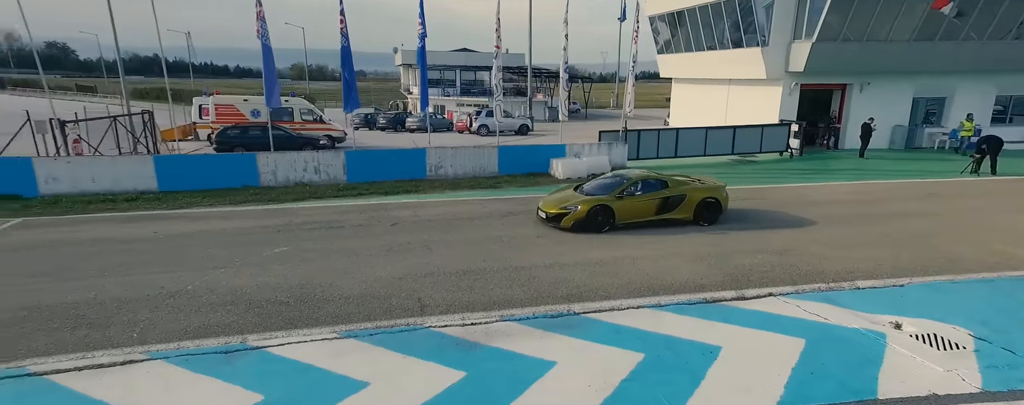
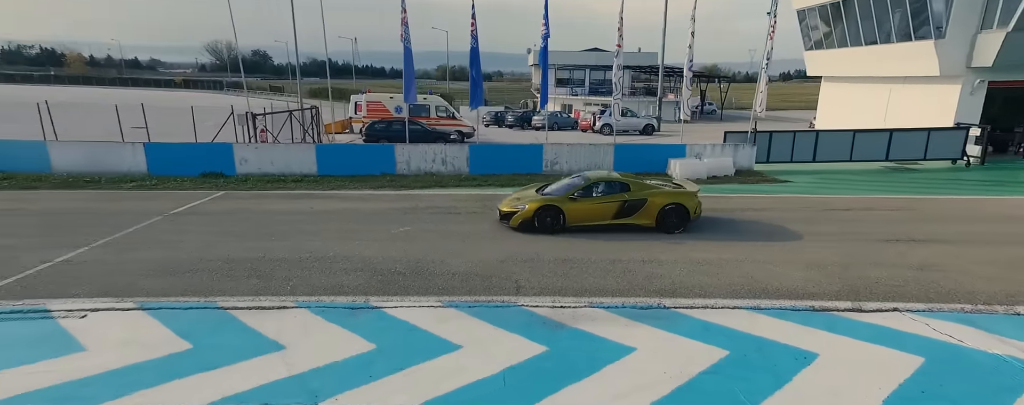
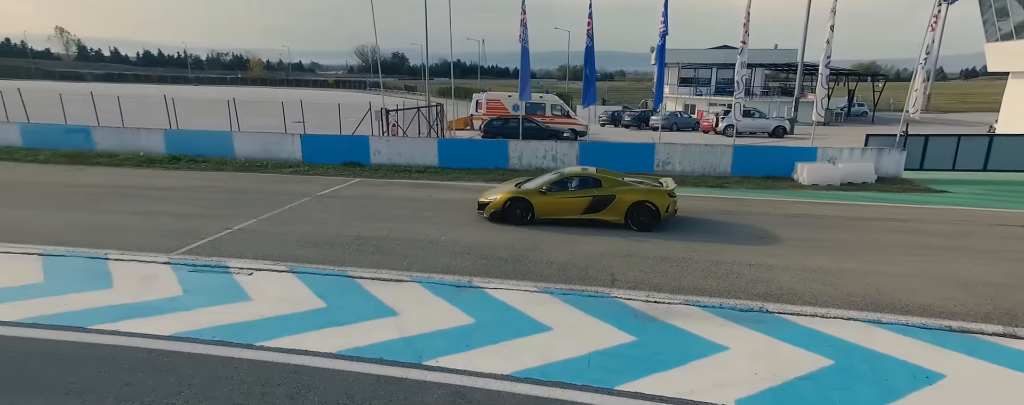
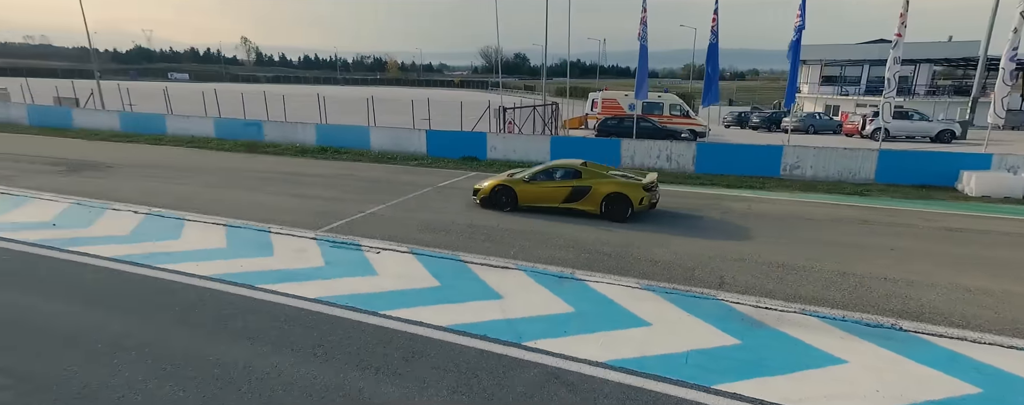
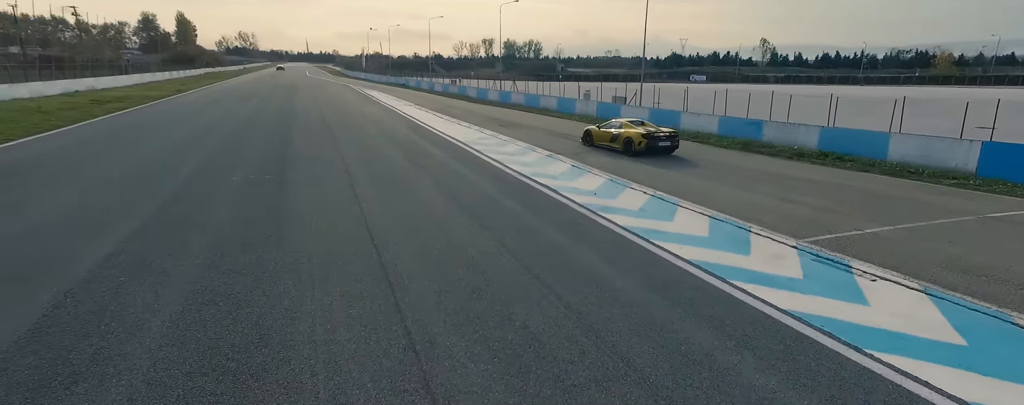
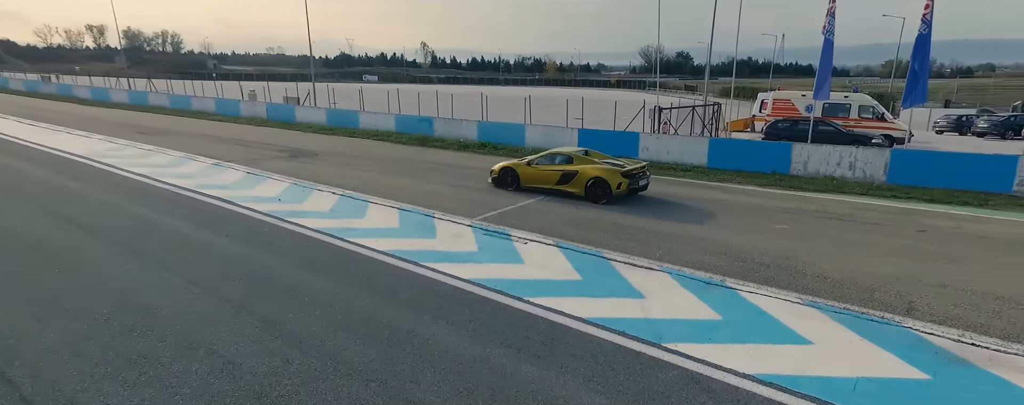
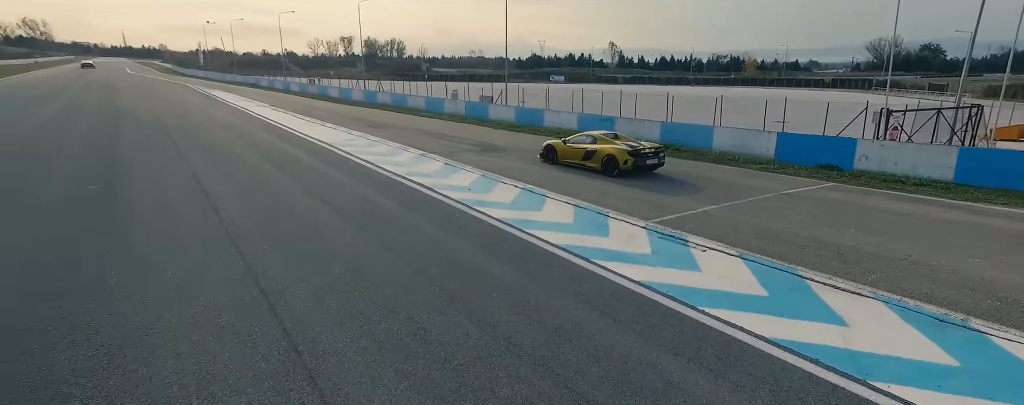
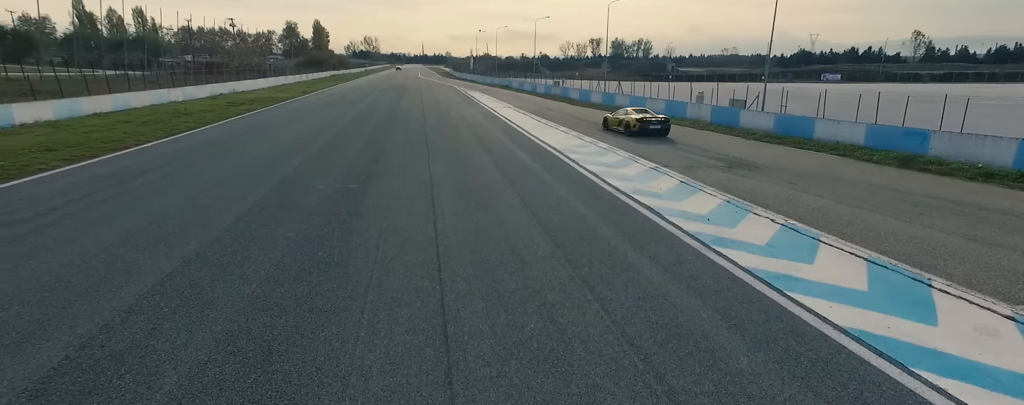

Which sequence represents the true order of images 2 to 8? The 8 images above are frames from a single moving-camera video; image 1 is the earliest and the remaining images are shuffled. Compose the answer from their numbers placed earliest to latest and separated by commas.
2, 3, 4, 6, 7, 5, 8
